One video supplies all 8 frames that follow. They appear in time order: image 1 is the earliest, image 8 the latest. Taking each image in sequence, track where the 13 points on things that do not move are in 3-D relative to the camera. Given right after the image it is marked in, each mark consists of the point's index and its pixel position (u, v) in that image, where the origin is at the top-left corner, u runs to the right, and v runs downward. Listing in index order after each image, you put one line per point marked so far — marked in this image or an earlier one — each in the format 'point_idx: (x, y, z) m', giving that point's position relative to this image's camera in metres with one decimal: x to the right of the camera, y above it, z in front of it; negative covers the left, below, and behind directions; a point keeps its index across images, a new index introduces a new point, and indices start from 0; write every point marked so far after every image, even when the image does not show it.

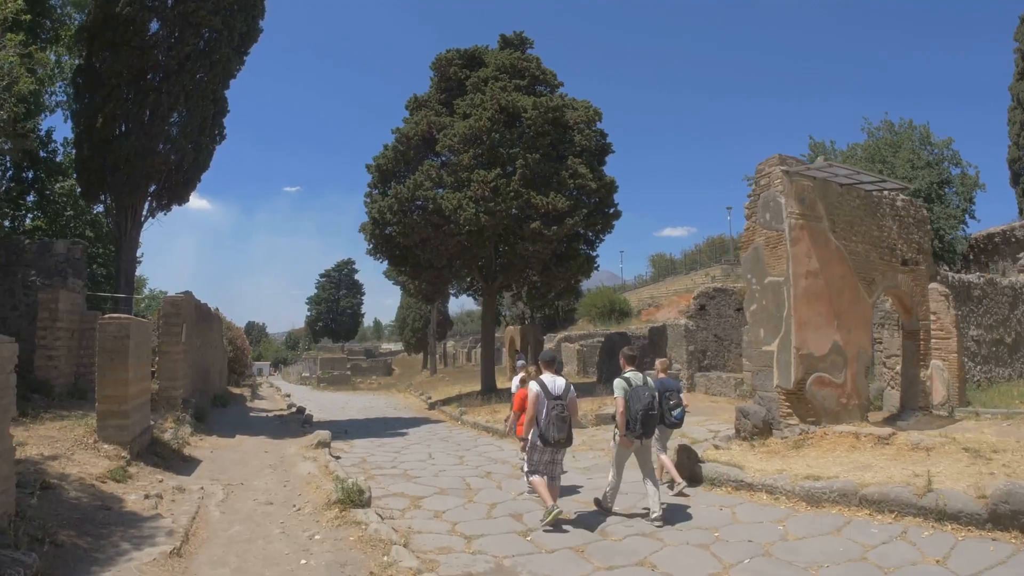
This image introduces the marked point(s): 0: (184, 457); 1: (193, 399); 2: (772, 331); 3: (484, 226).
0: (-4.3, -2.3, +9.1) m
1: (-6.1, -2.1, +13.2) m
2: (+4.7, -0.7, +11.7) m
3: (-0.8, +1.7, +18.6) m
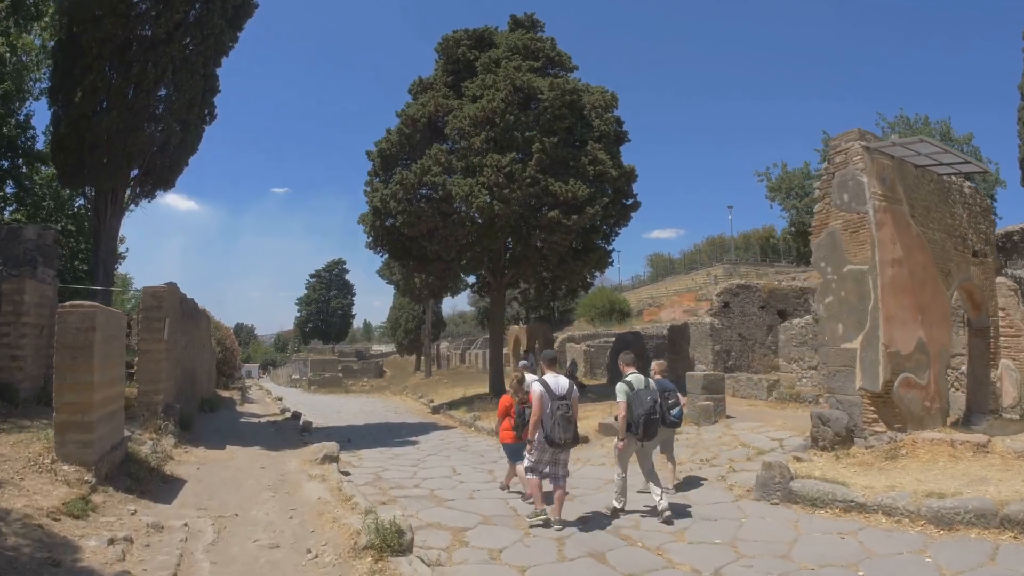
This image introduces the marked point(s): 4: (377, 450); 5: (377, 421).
0: (-3.8, -2.1, +7.5) m
1: (-5.6, -2.0, +11.6) m
2: (+5.2, -0.6, +10.3) m
3: (-0.4, +1.8, +17.1) m
4: (-2.1, -2.7, +11.7) m
5: (-3.7, -3.7, +19.2) m
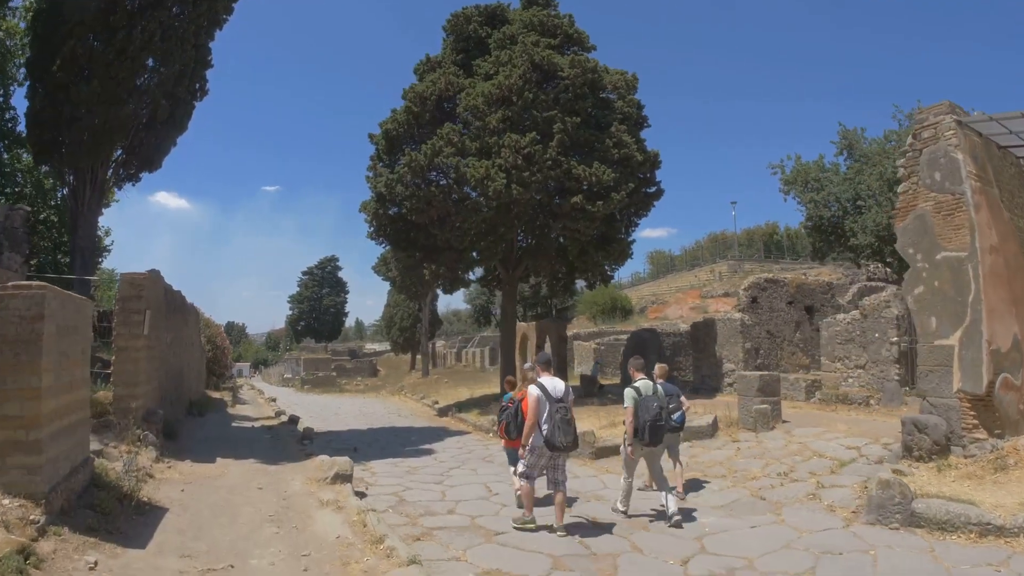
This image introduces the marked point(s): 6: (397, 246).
0: (-3.2, -1.9, +6.0) m
1: (-5.1, -1.8, +10.1) m
2: (+5.7, -0.4, +8.9) m
3: (+0.1, +2.0, +15.7) m
4: (-1.6, -2.6, +10.3) m
5: (-3.3, -3.5, +17.8) m
6: (-3.1, +1.1, +18.2) m
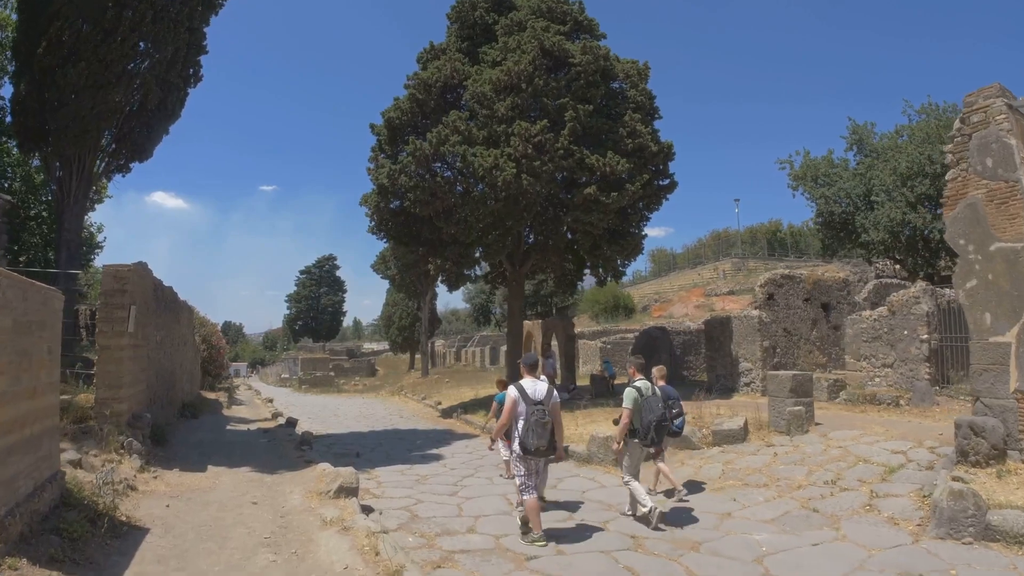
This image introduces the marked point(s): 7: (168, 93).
0: (-3.0, -1.8, +5.3) m
1: (-4.9, -1.7, +9.3) m
2: (+5.9, -0.3, +8.2) m
3: (+0.3, +2.1, +14.9) m
4: (-1.4, -2.5, +9.5) m
5: (-3.1, -3.4, +17.0) m
6: (-2.9, +1.2, +17.5) m
7: (-7.3, +4.2, +14.7) m
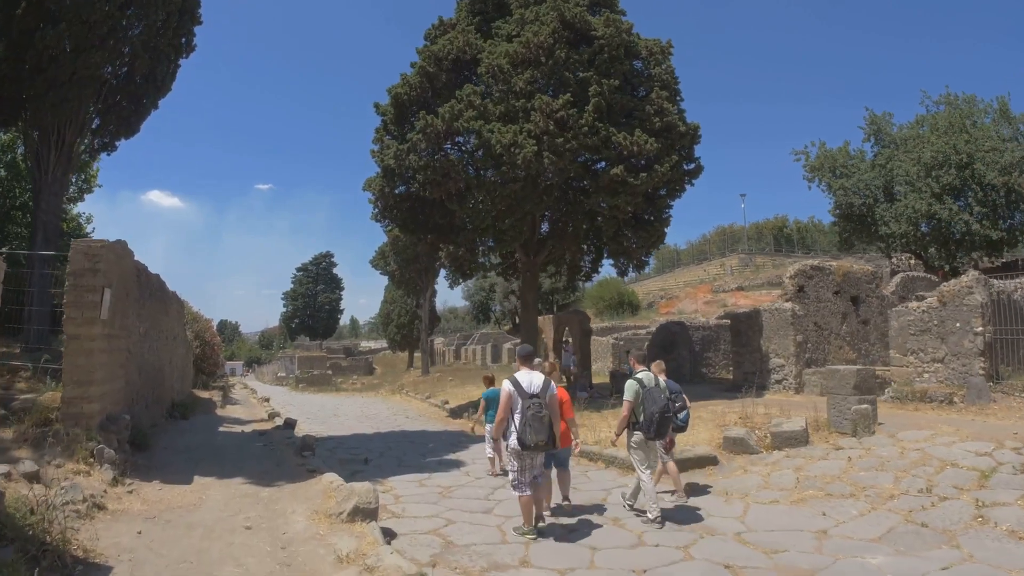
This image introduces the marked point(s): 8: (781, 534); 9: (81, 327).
0: (-2.6, -1.6, +4.0) m
1: (-4.5, -1.5, +8.0) m
2: (+6.4, -0.1, +7.0) m
3: (+0.7, +2.3, +13.7) m
4: (-1.0, -2.3, +8.3) m
5: (-2.7, -3.2, +15.8) m
6: (-2.5, +1.4, +16.2) m
7: (-6.9, +4.4, +13.4) m
8: (+2.2, -2.1, +5.9) m
9: (-4.4, -0.4, +7.1) m
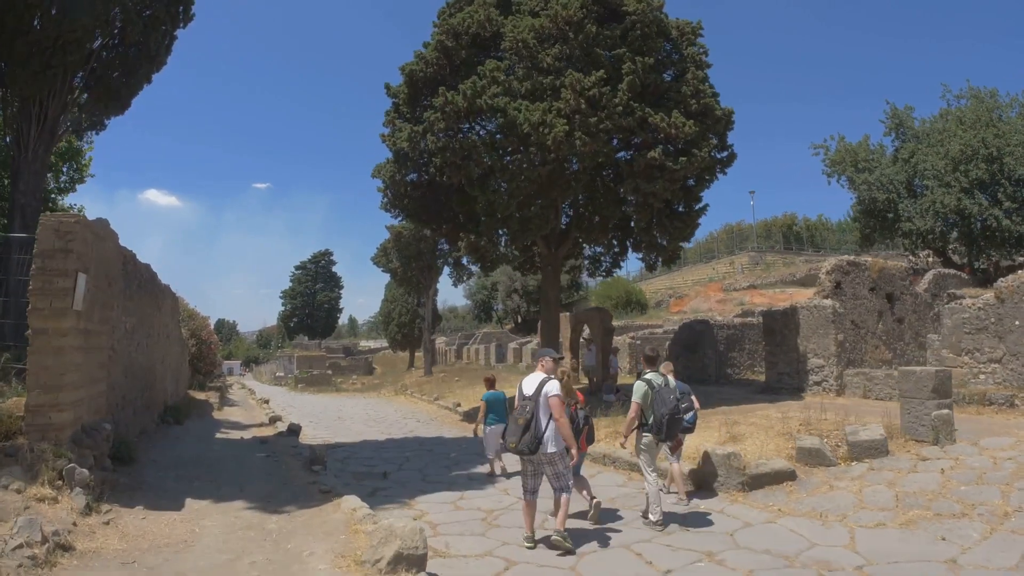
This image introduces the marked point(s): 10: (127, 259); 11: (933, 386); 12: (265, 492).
0: (-2.0, -1.5, +2.8) m
1: (-4.0, -1.4, +6.8) m
2: (+6.9, 0.0, +5.8) m
3: (+1.1, +2.4, +12.5) m
4: (-0.5, -2.1, +7.1) m
5: (-2.3, -3.1, +14.6) m
6: (-2.0, +1.6, +15.0) m
7: (-6.4, +4.5, +12.2) m
8: (+2.7, -2.0, +4.7) m
9: (-3.9, -0.3, +5.9) m
10: (-4.8, +0.4, +8.6) m
11: (+5.6, -1.3, +9.2) m
12: (-2.4, -1.9, +6.4) m
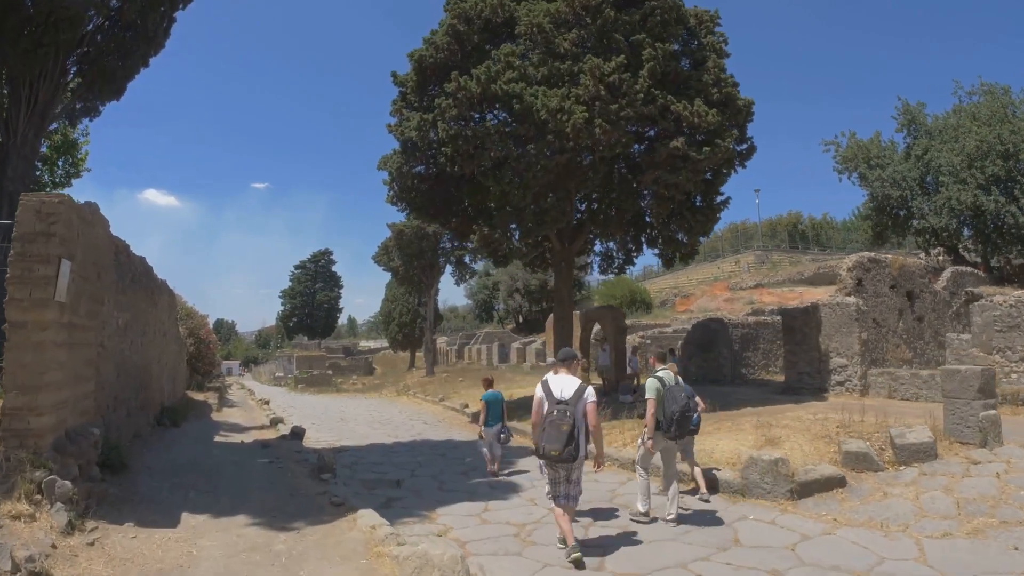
0: (-1.8, -1.4, +2.2) m
1: (-3.7, -1.3, +6.2) m
2: (+7.1, +0.1, +5.2) m
3: (+1.4, +2.5, +11.9) m
4: (-0.2, -2.0, +6.4) m
5: (-2.0, -3.0, +13.9) m
6: (-1.8, +1.7, +14.4) m
7: (-6.2, +4.6, +11.5) m
8: (+3.0, -1.9, +4.1) m
9: (-3.7, -0.2, +5.2) m
10: (-4.6, +0.5, +8.0) m
11: (+5.9, -1.2, +8.6) m
12: (-2.1, -1.9, +5.8) m
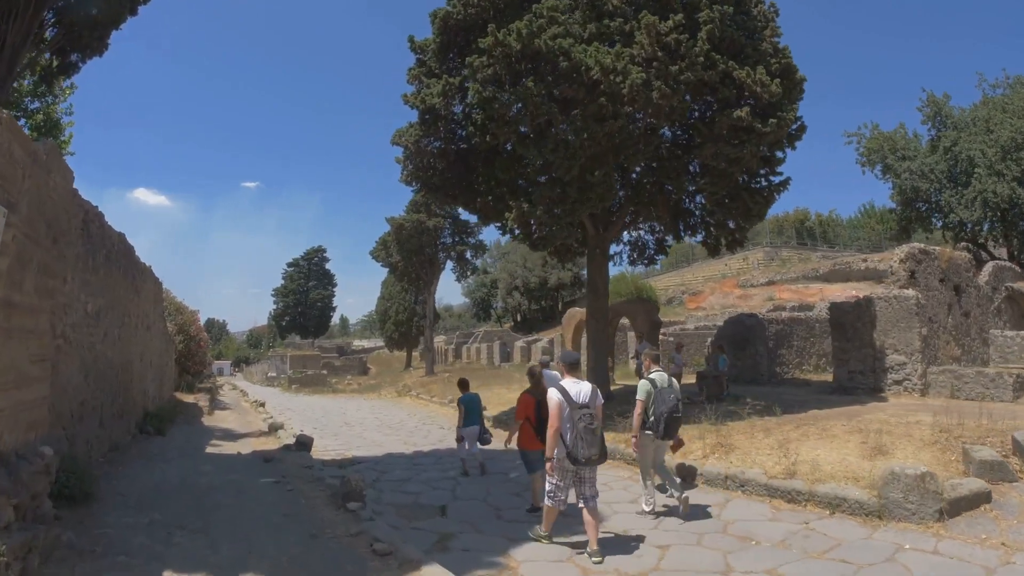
0: (-1.0, -1.2, +0.6) m
1: (-3.1, -1.1, +4.6) m
2: (+7.8, +0.3, +3.7) m
3: (+2.0, +2.7, +10.3) m
4: (+0.4, -1.8, +4.9) m
5: (-1.4, -2.8, +12.3) m
6: (-1.2, +1.9, +12.8) m
7: (-5.6, +4.8, +9.9) m
8: (+3.7, -1.7, +2.5) m
9: (-3.0, 0.0, +3.6) m
10: (-3.9, +0.7, +6.3) m
11: (+6.6, -1.0, +7.1) m
12: (-1.4, -1.6, +4.2) m
